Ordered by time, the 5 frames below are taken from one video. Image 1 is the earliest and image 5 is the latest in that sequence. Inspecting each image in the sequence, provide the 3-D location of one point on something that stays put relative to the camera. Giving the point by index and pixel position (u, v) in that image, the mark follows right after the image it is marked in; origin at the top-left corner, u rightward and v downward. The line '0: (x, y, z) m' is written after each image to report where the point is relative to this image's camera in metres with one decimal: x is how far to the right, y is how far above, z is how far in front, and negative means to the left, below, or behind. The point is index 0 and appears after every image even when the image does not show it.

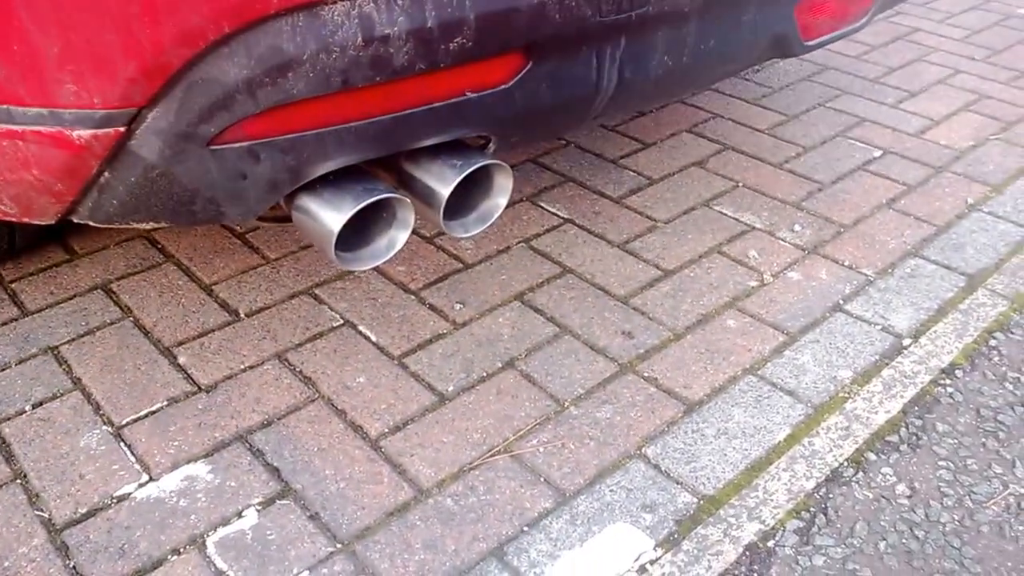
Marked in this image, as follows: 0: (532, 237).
0: (0.0, +0.1, +2.1) m
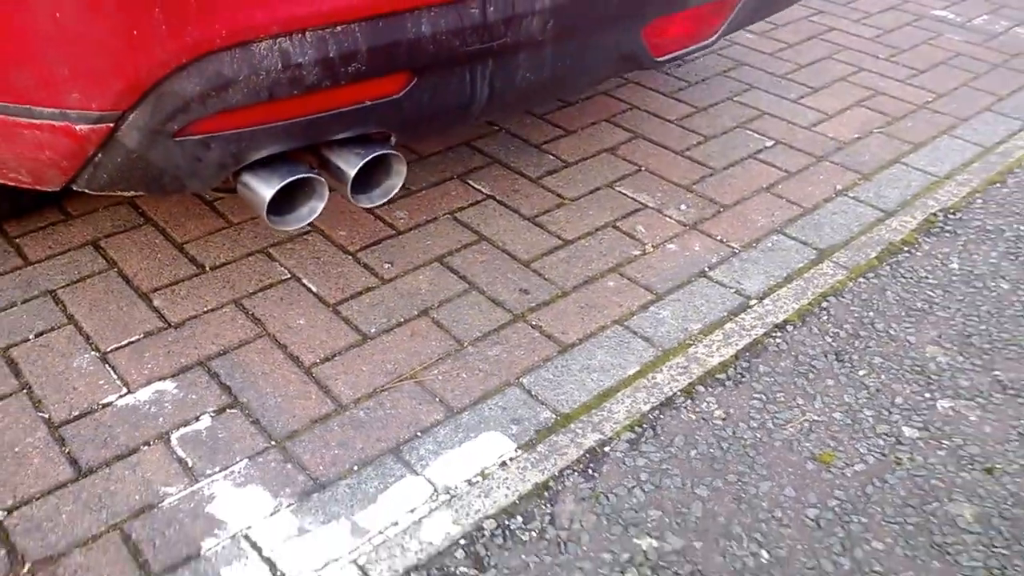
0: (-0.1, +0.2, +2.5) m
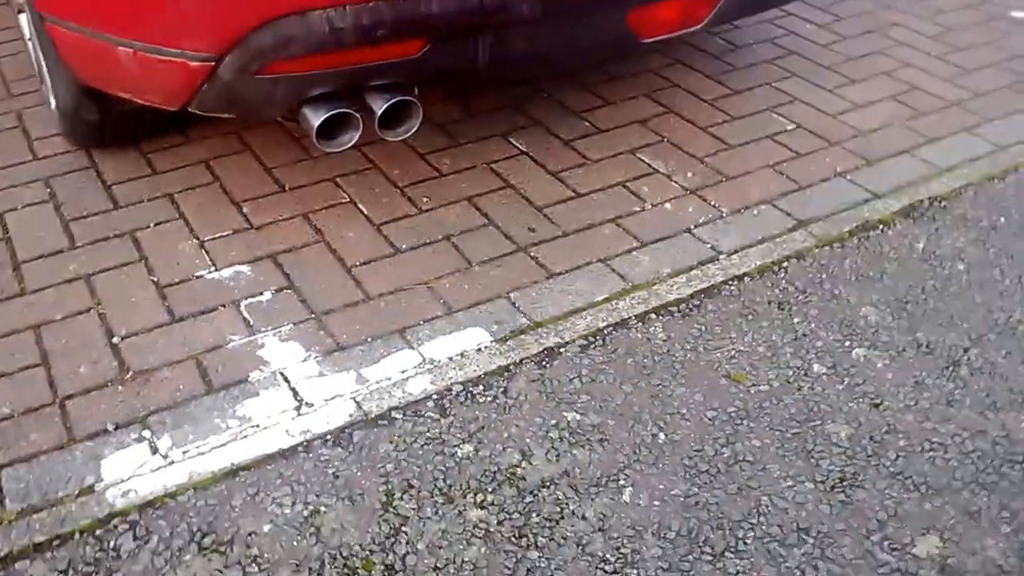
0: (-0.1, +0.4, +3.0) m
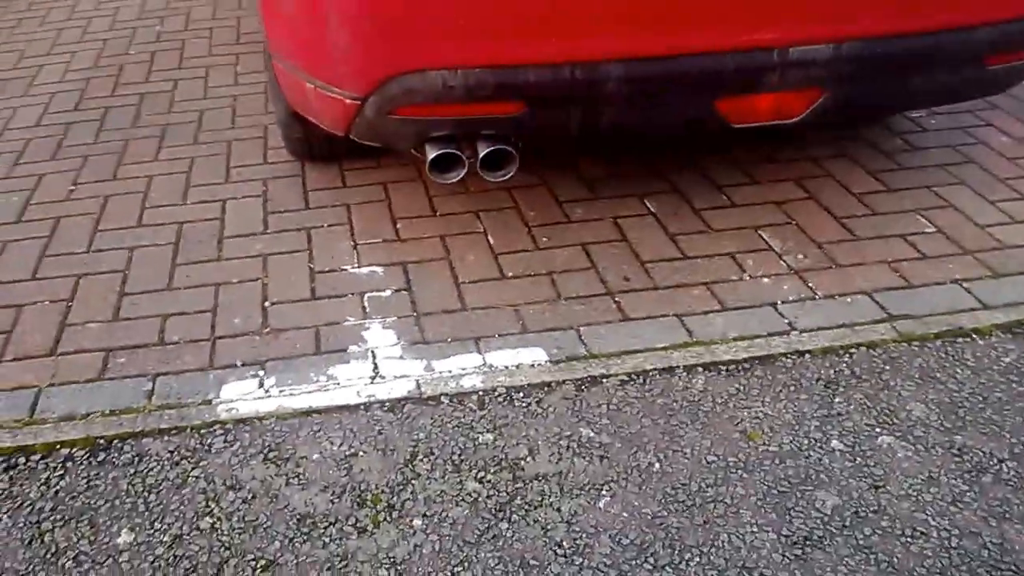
0: (+0.4, +0.2, +3.5) m
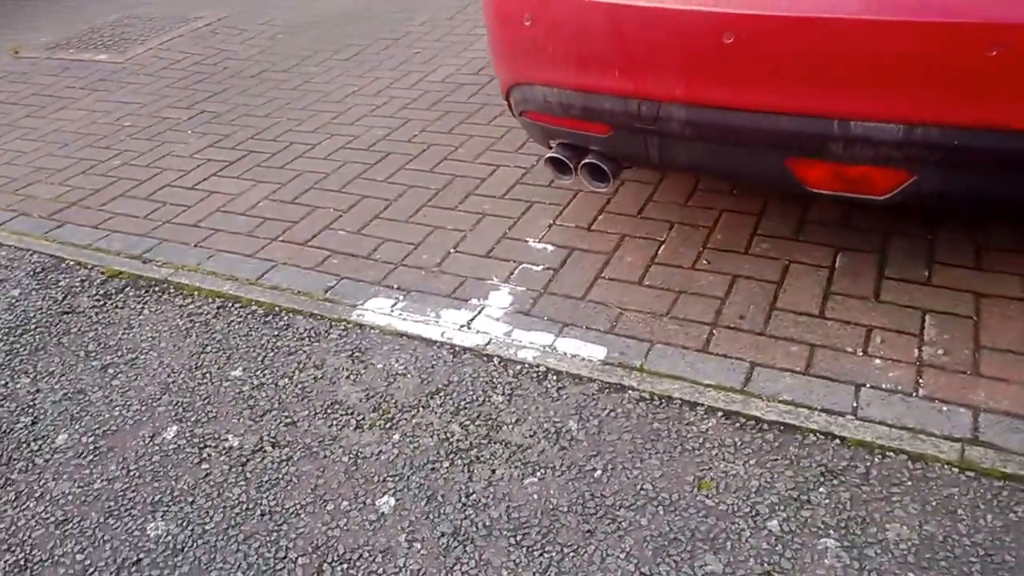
0: (+1.0, +0.1, +3.5) m
